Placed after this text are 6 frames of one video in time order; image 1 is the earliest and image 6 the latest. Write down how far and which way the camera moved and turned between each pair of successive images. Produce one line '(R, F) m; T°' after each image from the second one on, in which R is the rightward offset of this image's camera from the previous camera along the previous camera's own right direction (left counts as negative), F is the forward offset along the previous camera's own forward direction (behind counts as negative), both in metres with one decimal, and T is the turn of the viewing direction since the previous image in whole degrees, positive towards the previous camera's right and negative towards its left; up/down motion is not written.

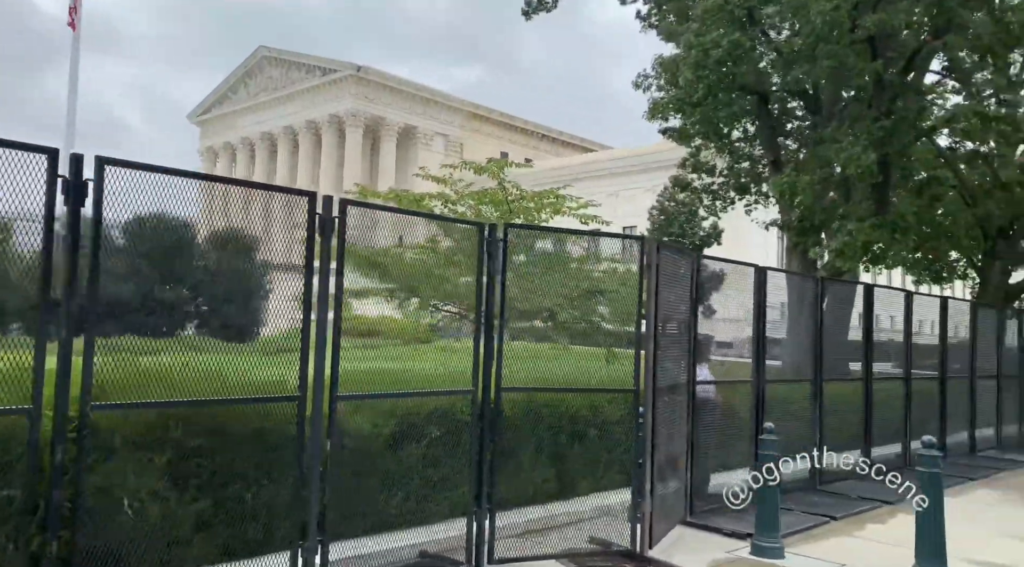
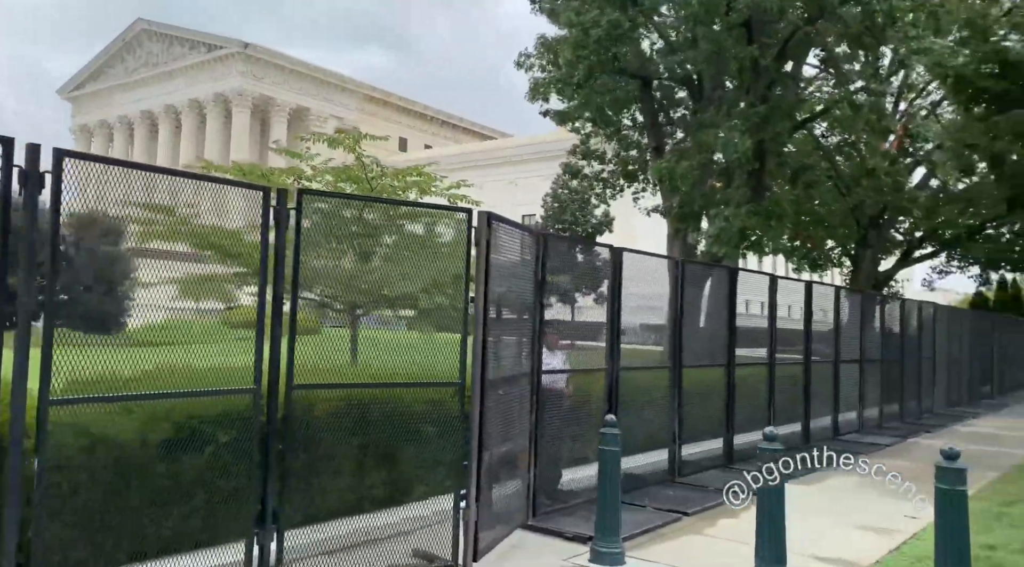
(+0.5, +0.5) m; +7°
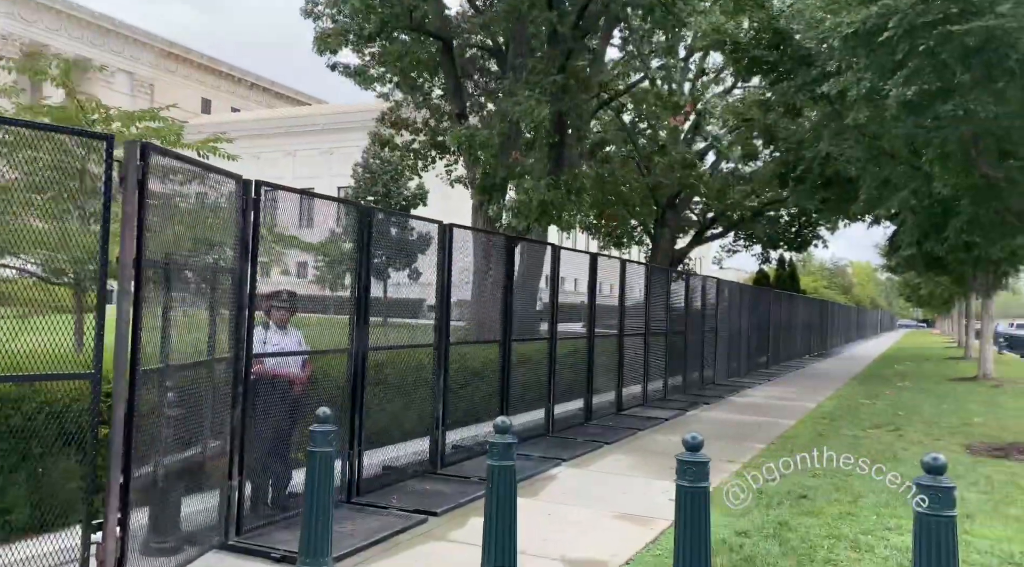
(+0.6, +0.8) m; +12°
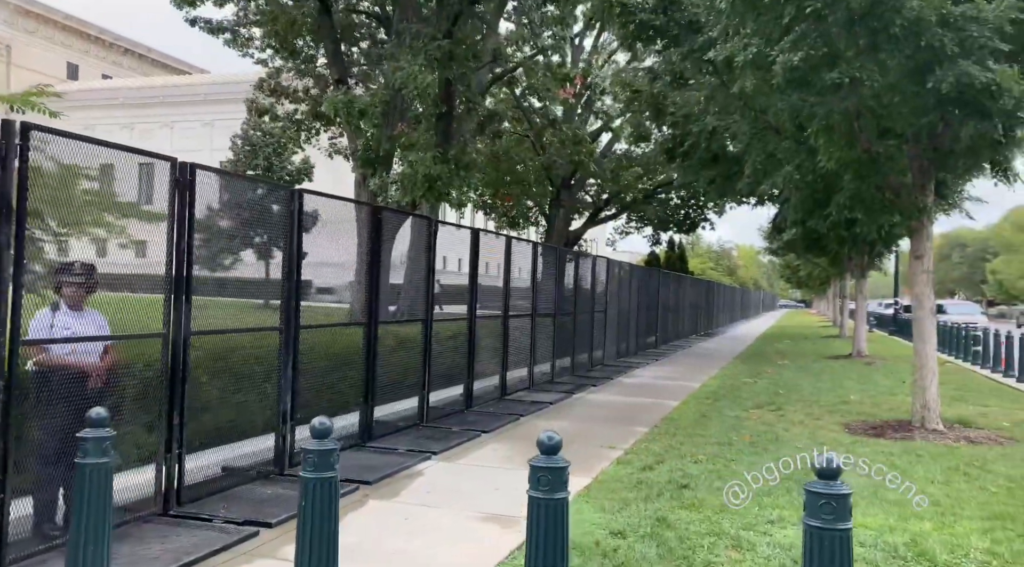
(+0.3, +0.7) m; +7°
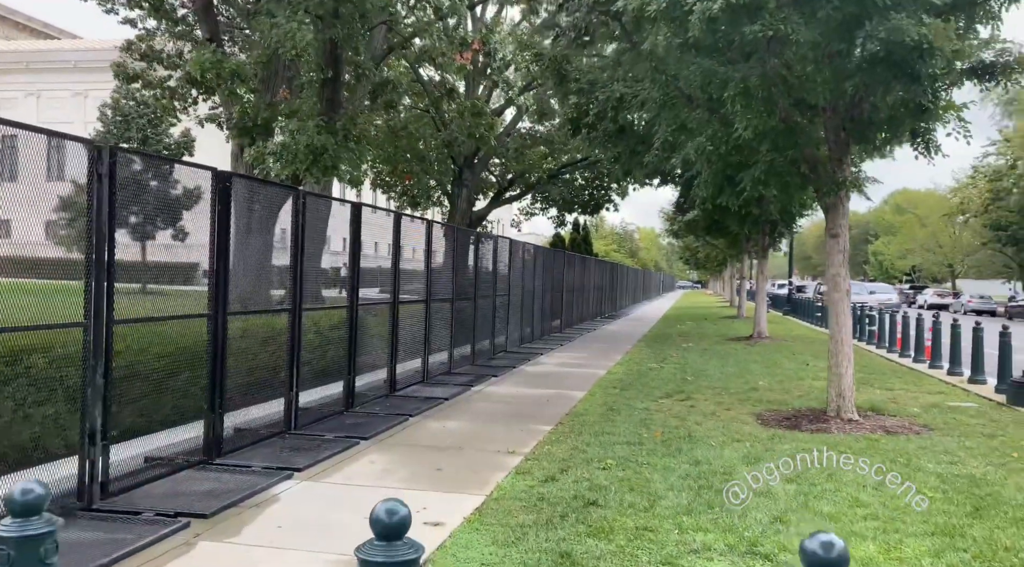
(+0.2, +1.1) m; +6°
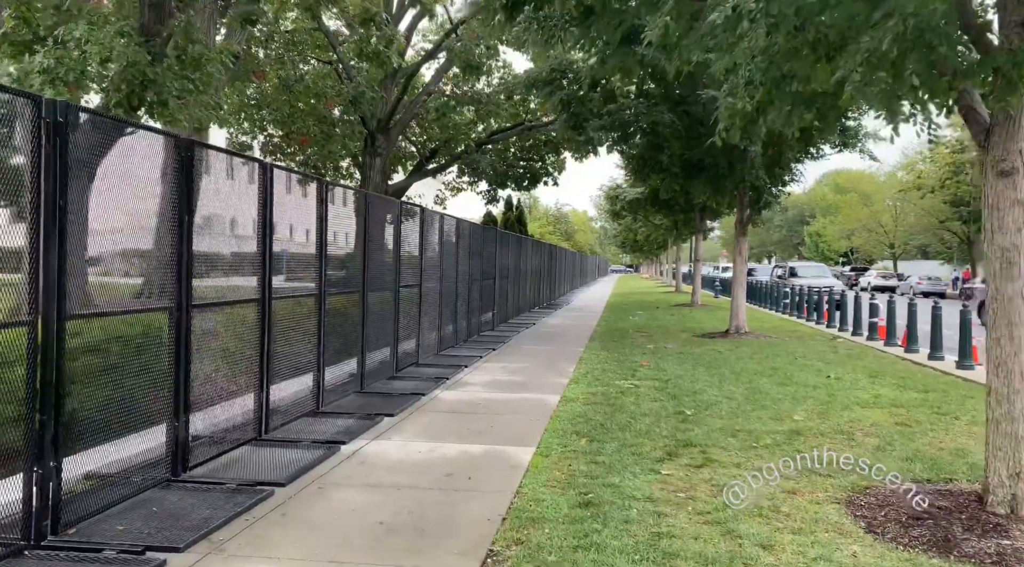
(+0.3, +4.7) m; +5°
